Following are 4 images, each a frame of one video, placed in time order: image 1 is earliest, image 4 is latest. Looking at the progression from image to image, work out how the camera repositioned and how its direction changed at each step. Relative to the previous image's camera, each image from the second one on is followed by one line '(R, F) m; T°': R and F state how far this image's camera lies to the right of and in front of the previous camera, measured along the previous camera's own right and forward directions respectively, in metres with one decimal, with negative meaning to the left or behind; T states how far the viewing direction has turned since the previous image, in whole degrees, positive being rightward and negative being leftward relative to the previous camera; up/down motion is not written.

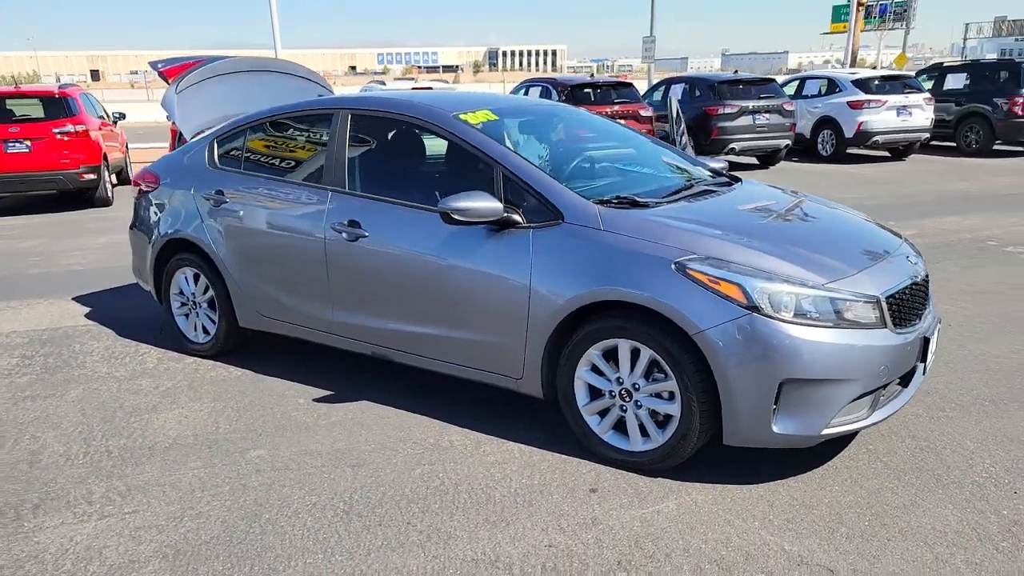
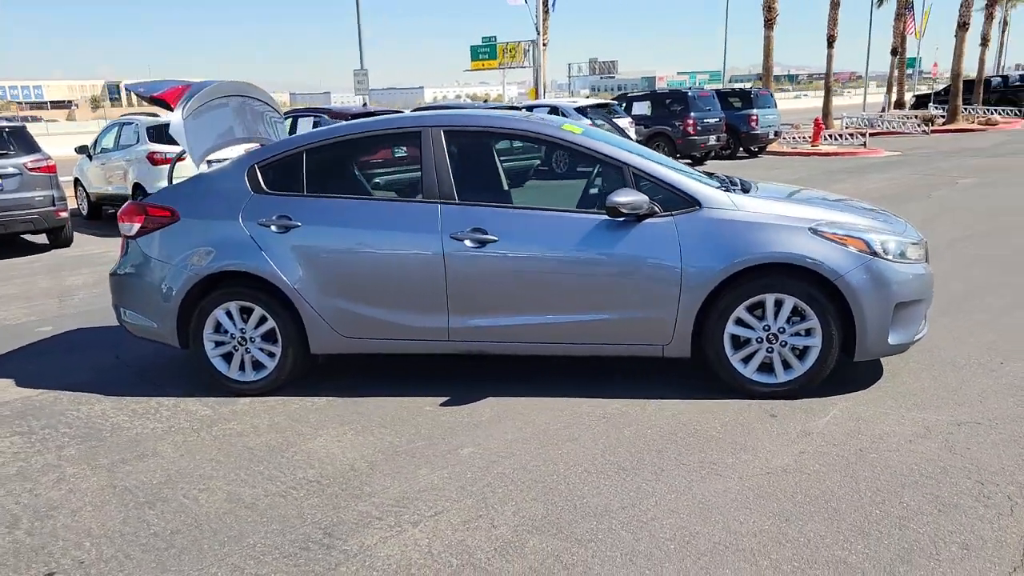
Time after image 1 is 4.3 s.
(-2.6, +0.1) m; +24°
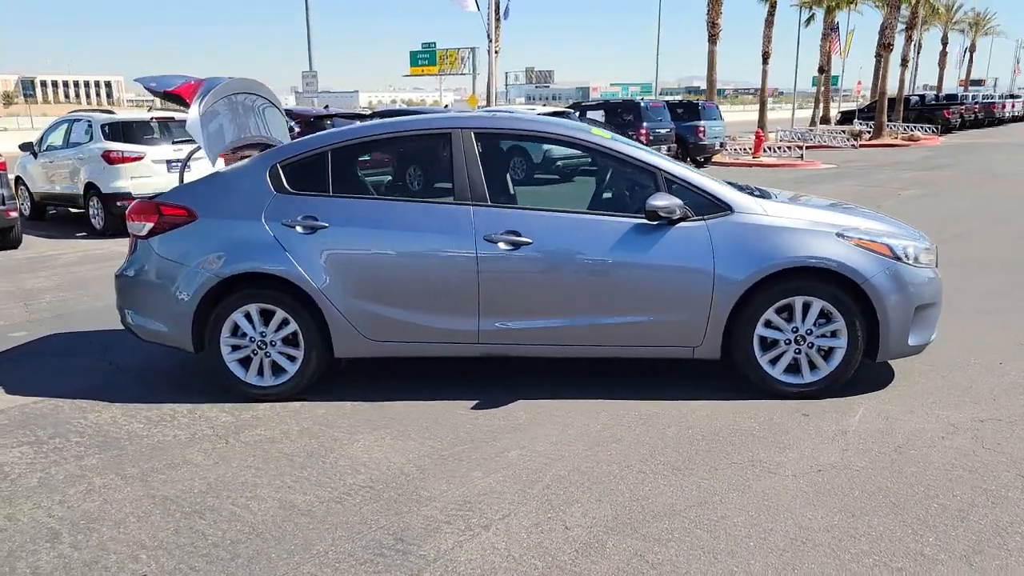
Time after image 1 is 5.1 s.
(-0.6, 0.0) m; +5°
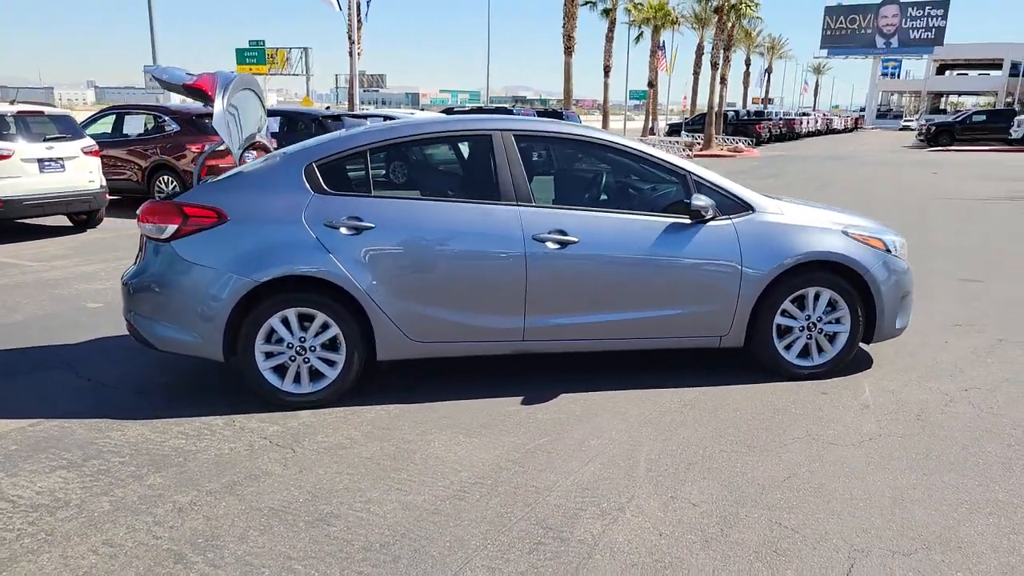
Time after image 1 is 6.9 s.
(-1.3, 0.0) m; +12°
